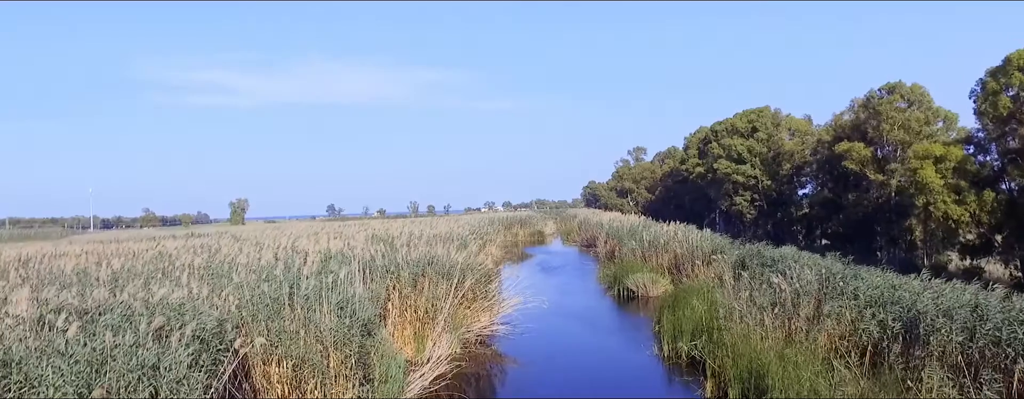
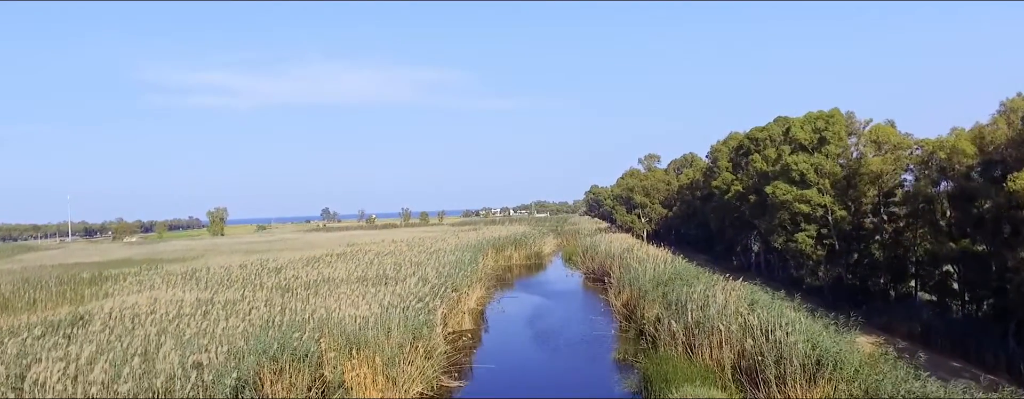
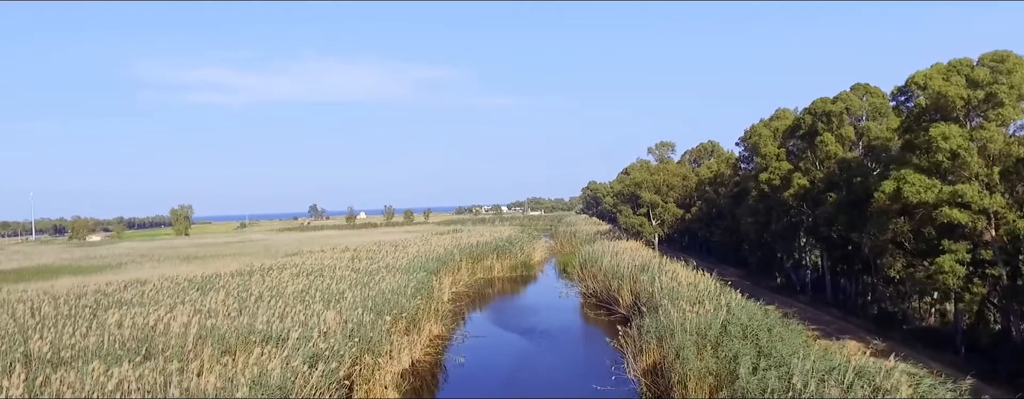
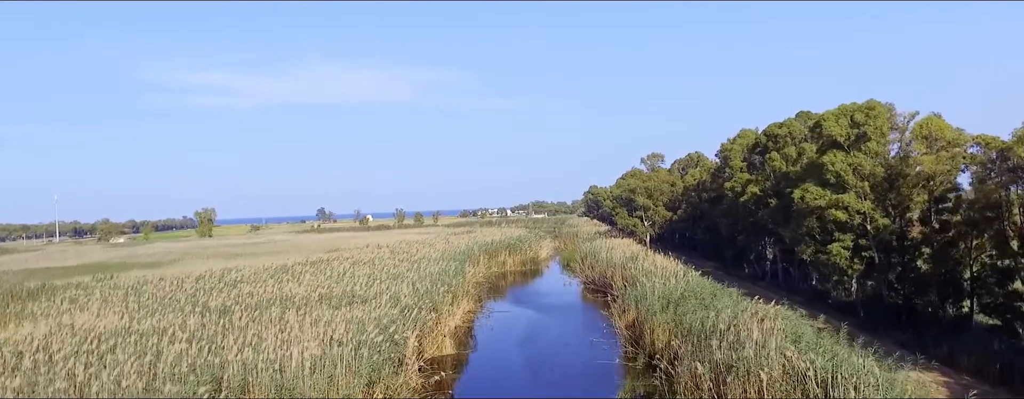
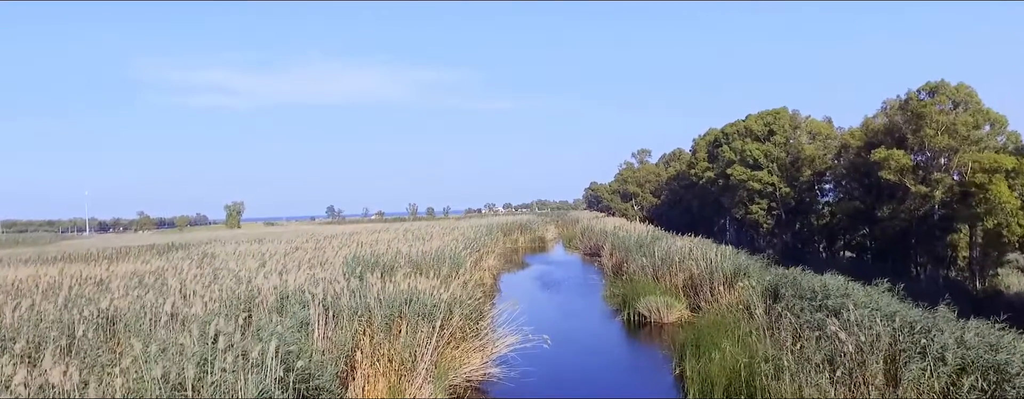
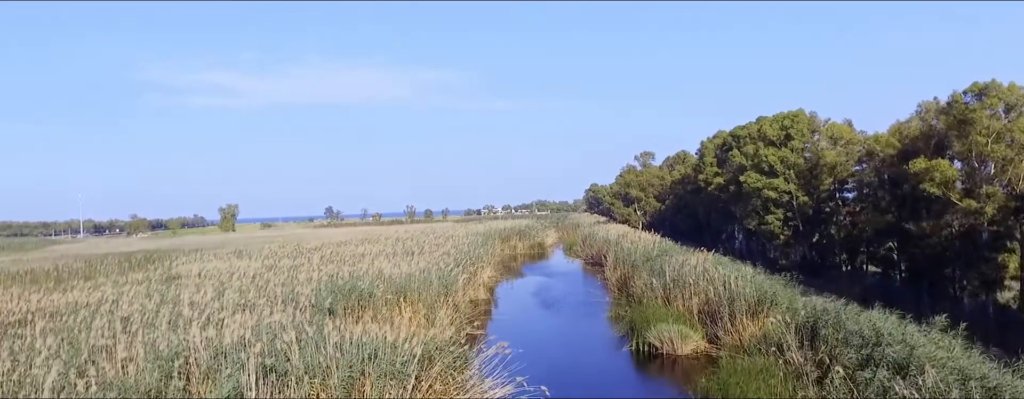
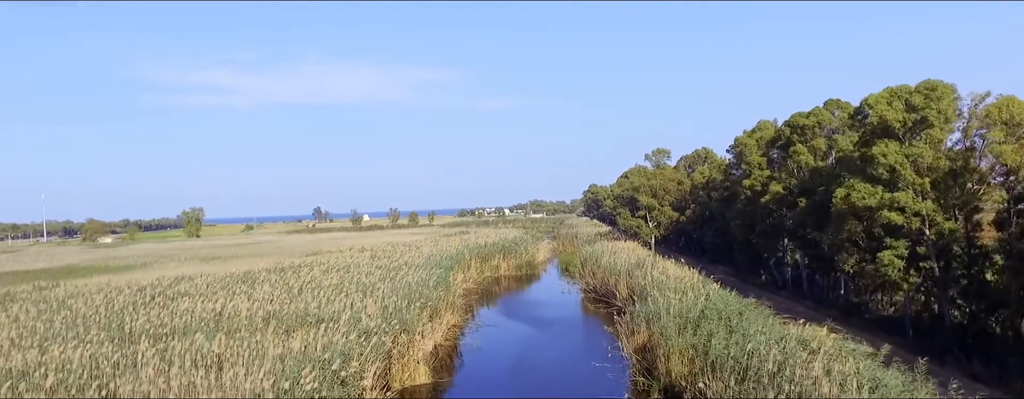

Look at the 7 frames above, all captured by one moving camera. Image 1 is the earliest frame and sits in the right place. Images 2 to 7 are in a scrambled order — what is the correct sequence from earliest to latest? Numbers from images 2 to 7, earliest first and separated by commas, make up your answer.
5, 6, 2, 4, 7, 3
